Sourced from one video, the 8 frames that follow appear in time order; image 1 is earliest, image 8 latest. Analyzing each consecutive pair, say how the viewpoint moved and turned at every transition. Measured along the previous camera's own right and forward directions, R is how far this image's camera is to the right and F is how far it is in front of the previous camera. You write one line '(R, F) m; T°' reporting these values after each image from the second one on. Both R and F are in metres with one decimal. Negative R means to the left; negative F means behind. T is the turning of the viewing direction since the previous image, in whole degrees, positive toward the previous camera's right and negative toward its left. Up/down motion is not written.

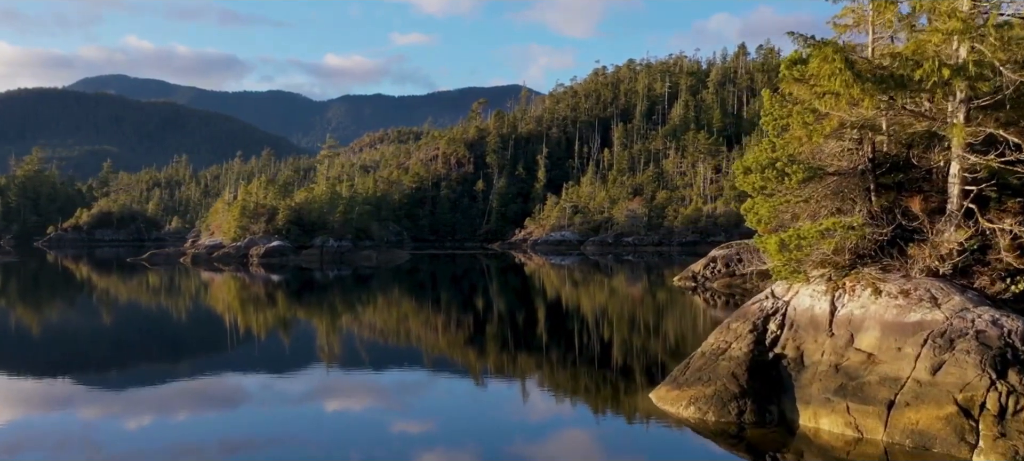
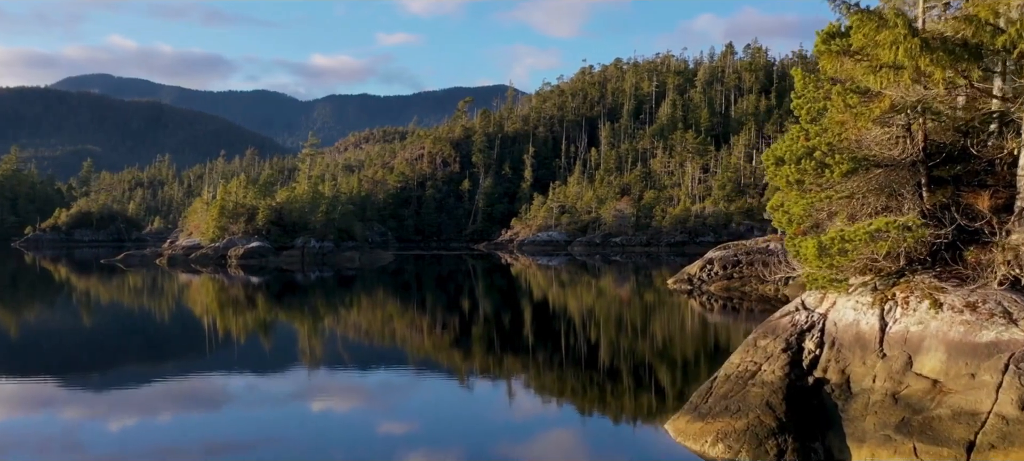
(0.0, +0.8) m; +1°
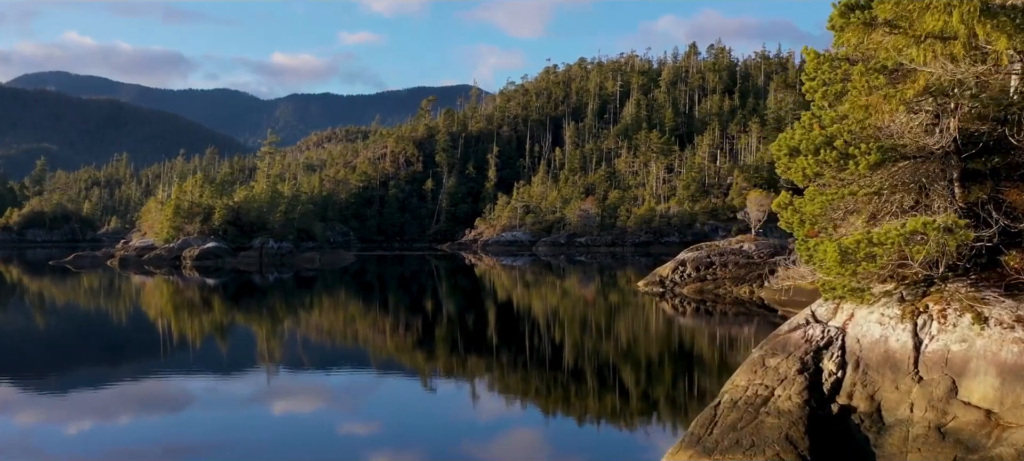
(0.0, +0.7) m; +2°
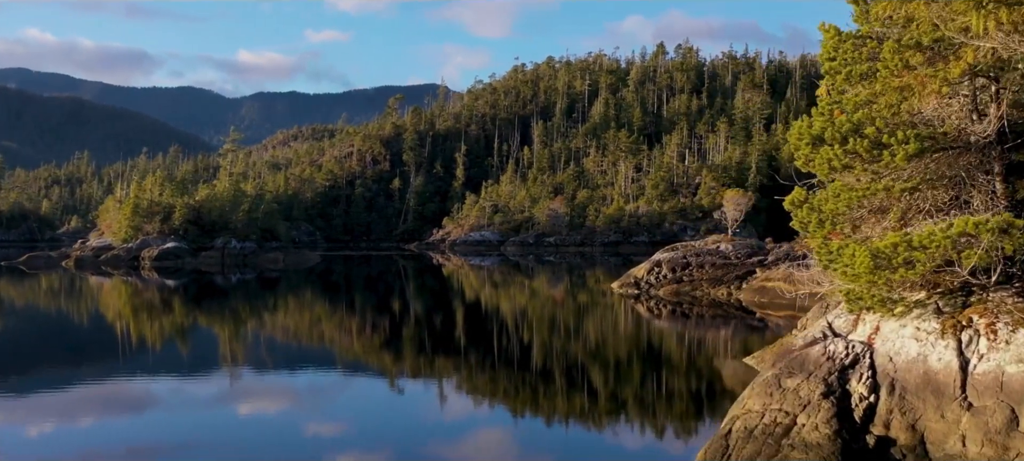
(0.0, +0.6) m; +2°
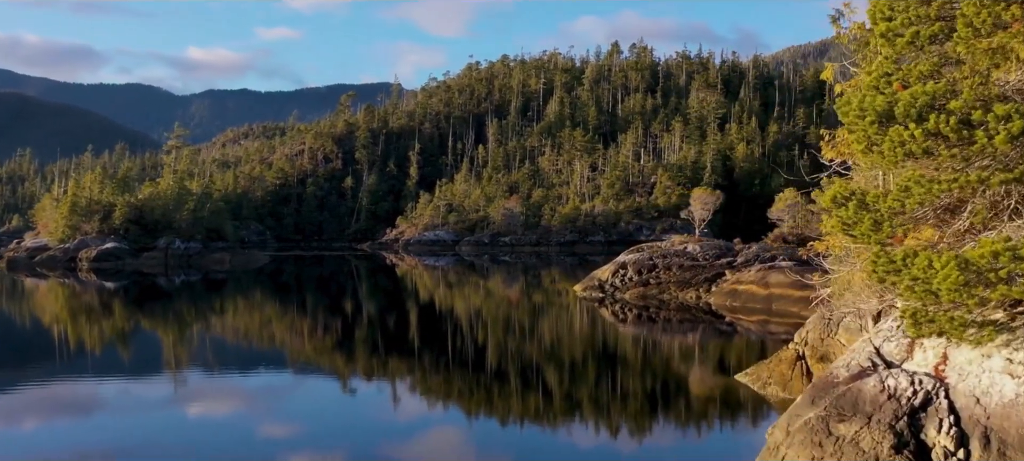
(-0.1, +0.8) m; +3°
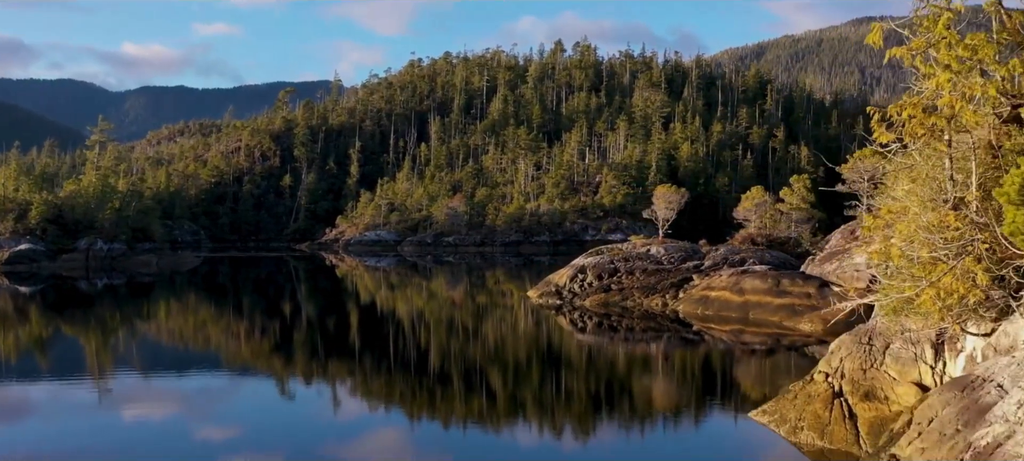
(-0.1, +1.3) m; +3°
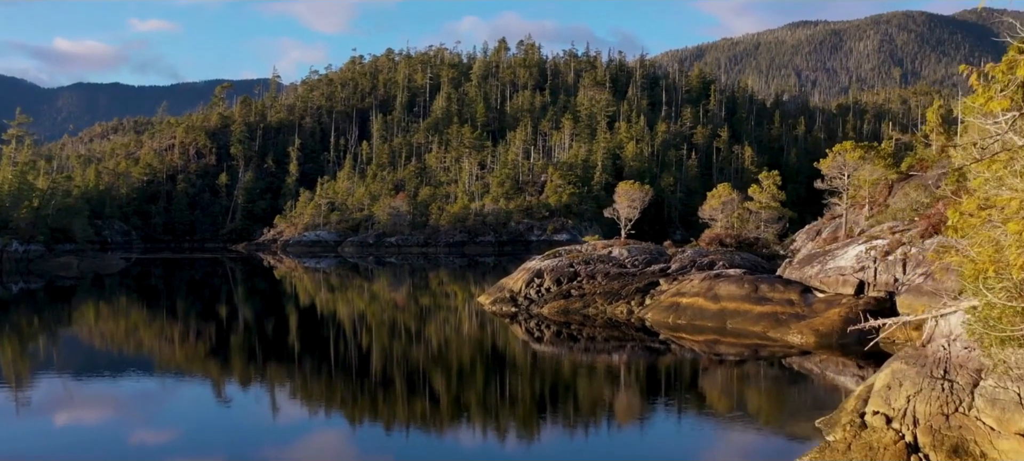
(-0.1, +1.2) m; +3°
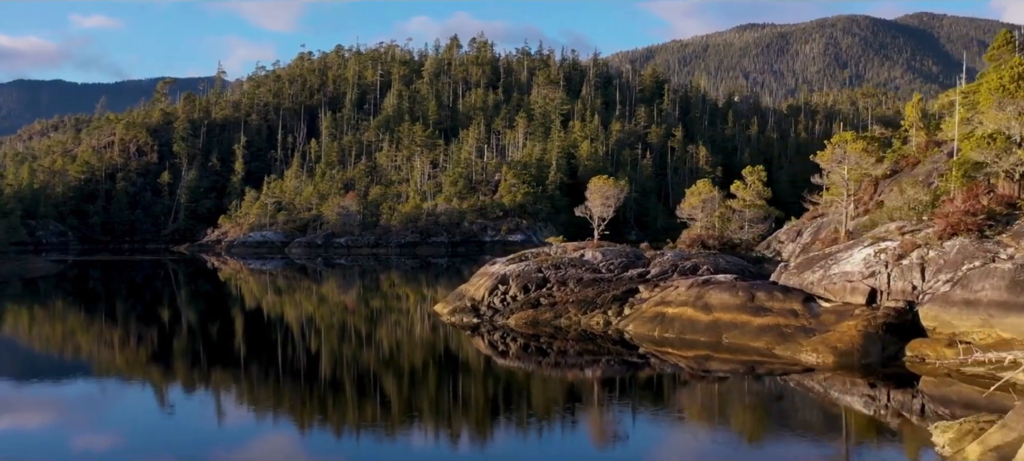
(-0.1, +1.4) m; +3°
